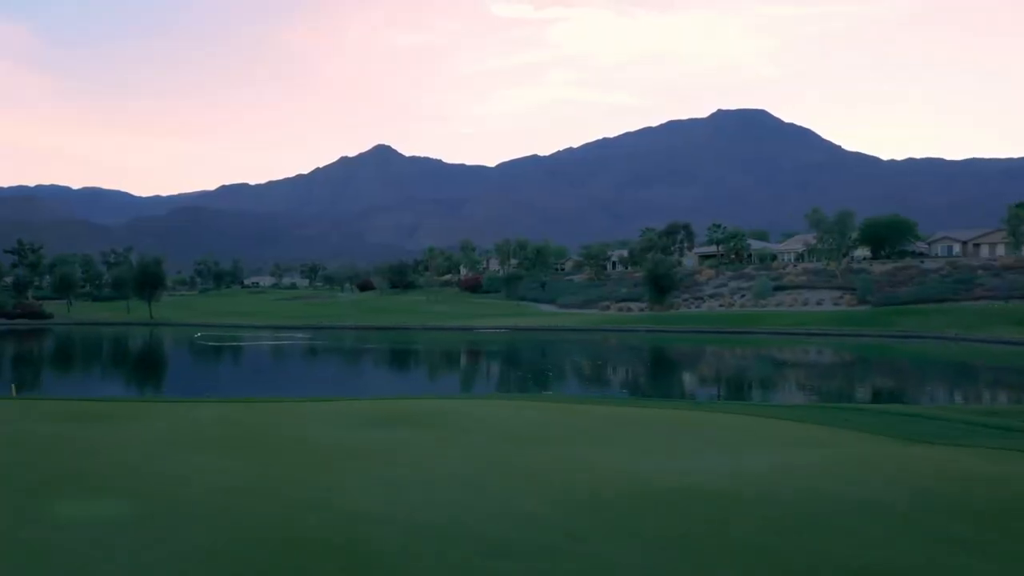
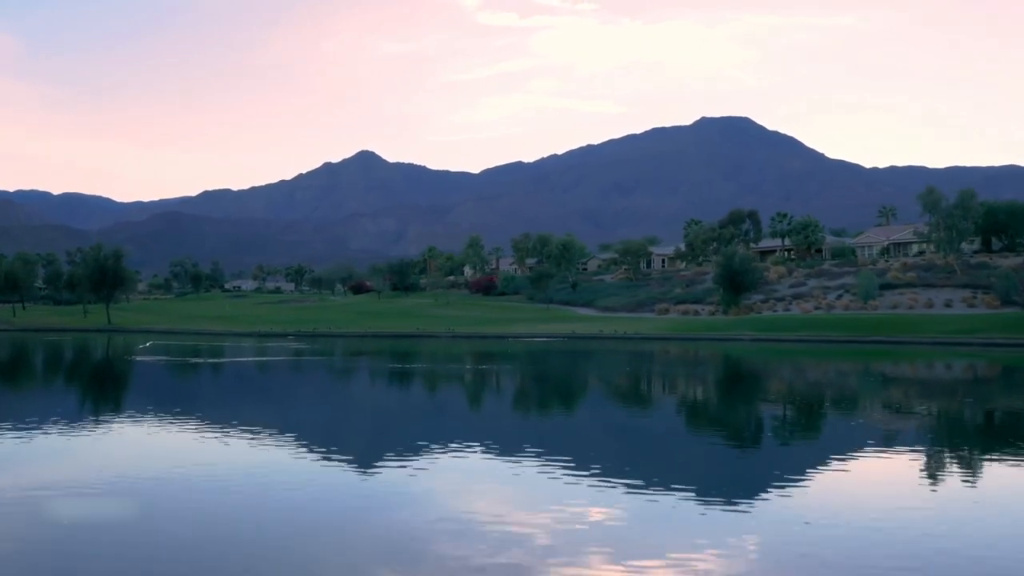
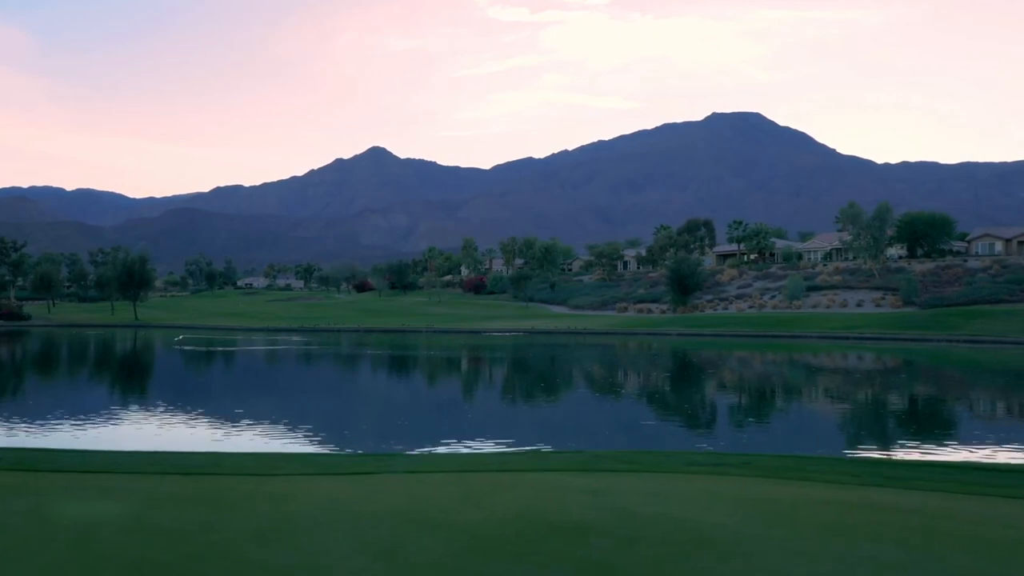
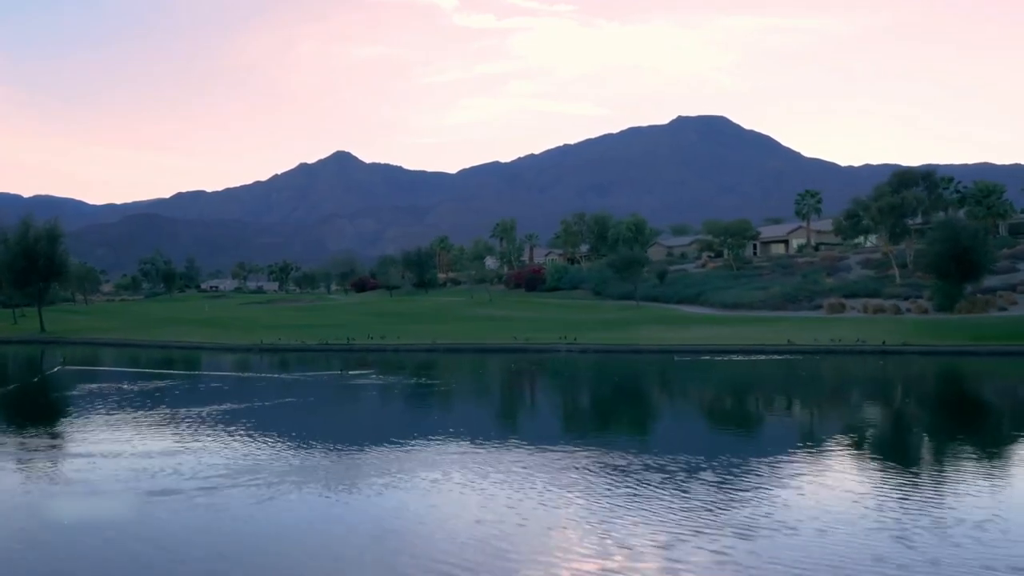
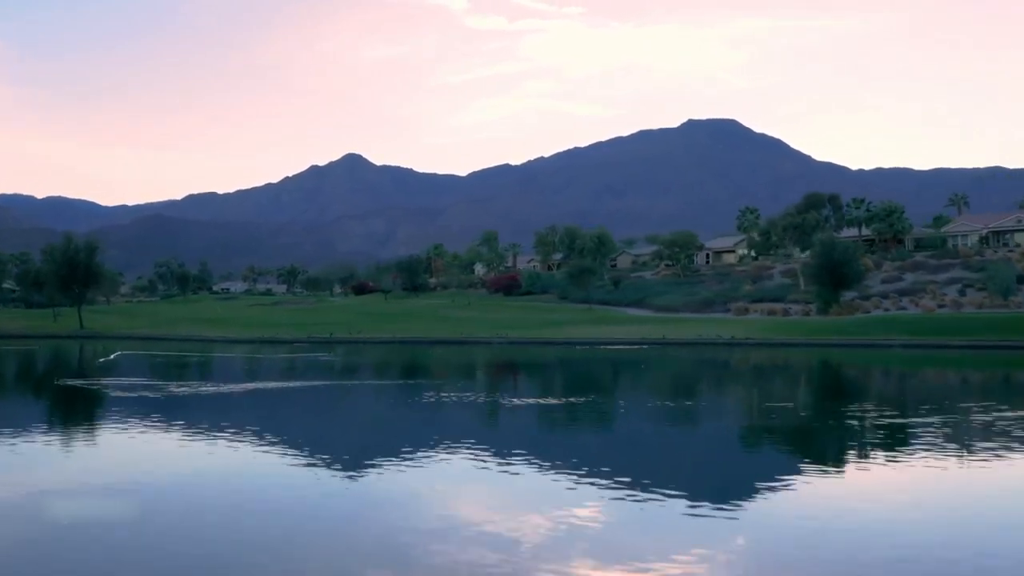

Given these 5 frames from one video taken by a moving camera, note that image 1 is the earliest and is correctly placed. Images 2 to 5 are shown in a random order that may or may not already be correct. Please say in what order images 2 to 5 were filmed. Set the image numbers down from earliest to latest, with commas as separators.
3, 2, 5, 4
